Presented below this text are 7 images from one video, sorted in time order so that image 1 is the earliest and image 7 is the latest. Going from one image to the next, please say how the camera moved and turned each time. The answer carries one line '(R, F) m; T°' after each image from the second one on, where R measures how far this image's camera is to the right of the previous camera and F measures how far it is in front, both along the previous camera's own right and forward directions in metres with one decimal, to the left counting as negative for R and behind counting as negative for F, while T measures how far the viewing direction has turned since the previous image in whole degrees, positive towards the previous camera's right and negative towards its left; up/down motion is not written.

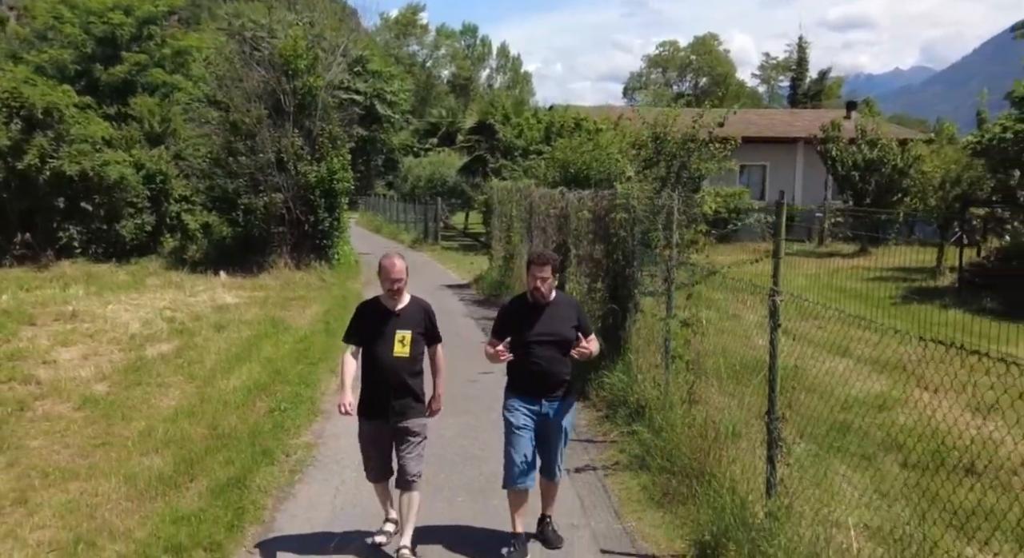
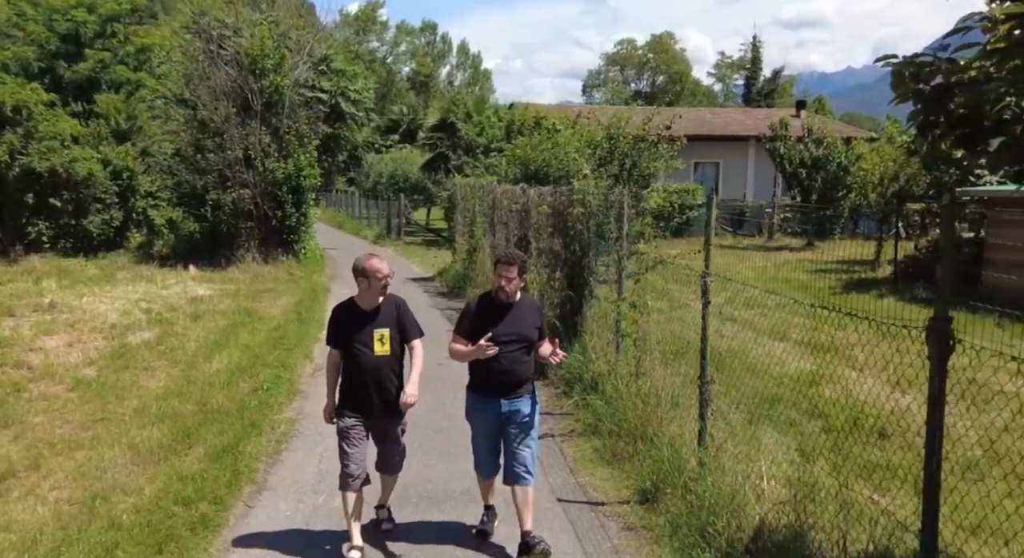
(0.0, -0.7) m; +3°
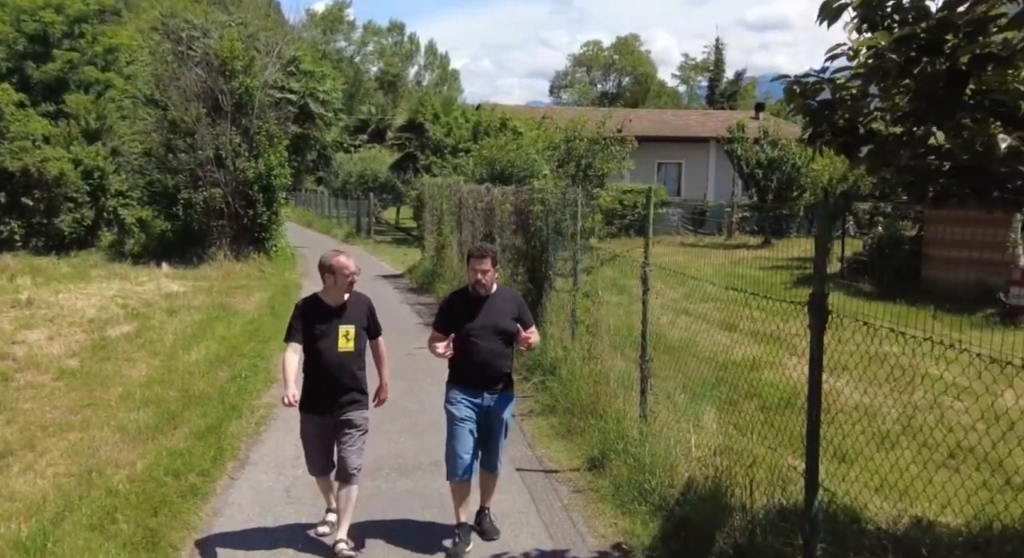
(+0.1, -0.6) m; +2°
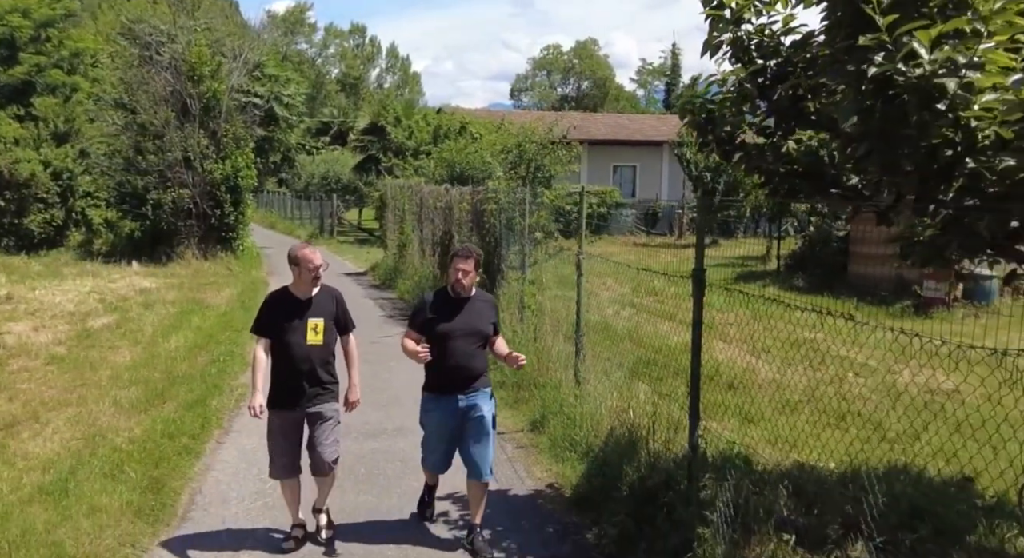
(+0.1, -1.0) m; +3°
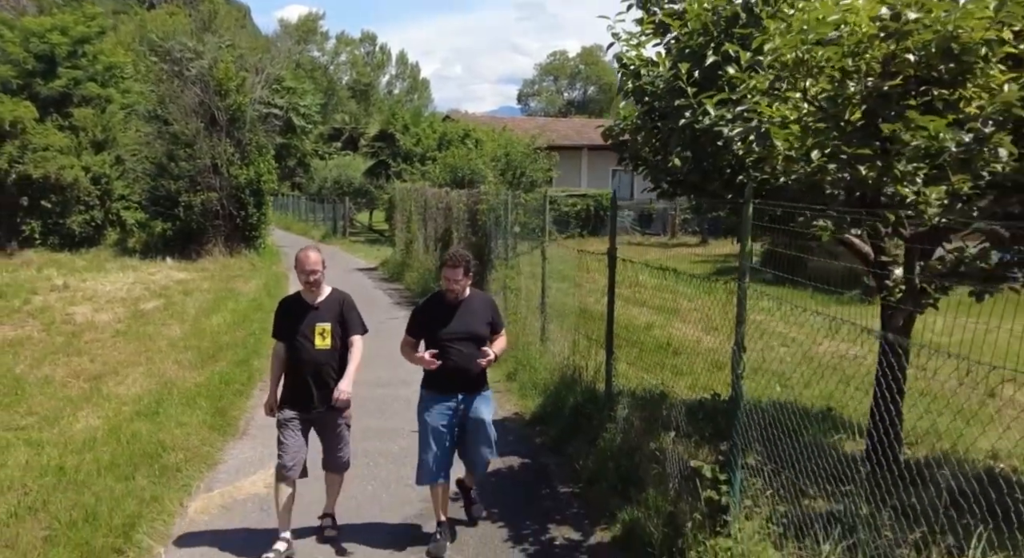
(+0.3, -1.9) m; -1°
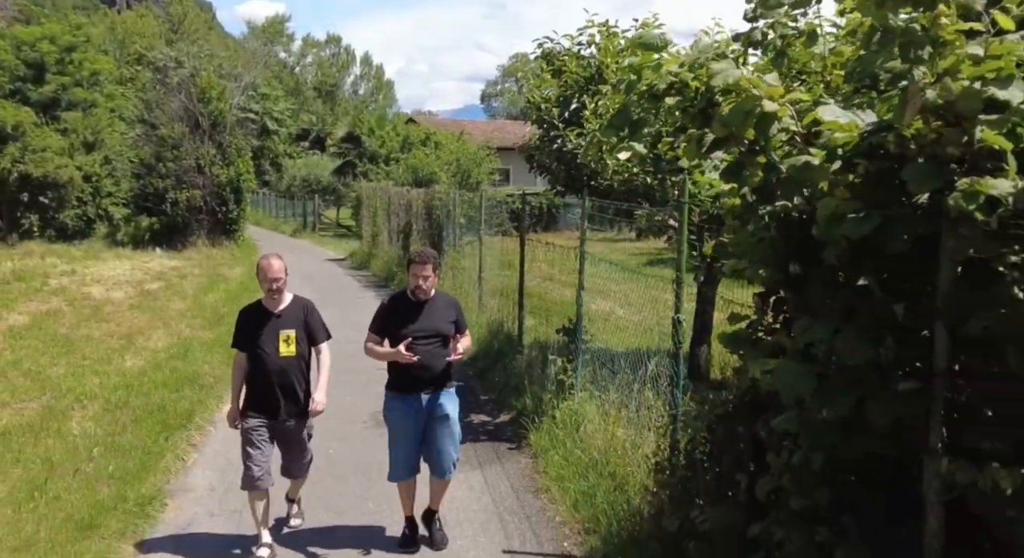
(+0.3, -2.6) m; +2°
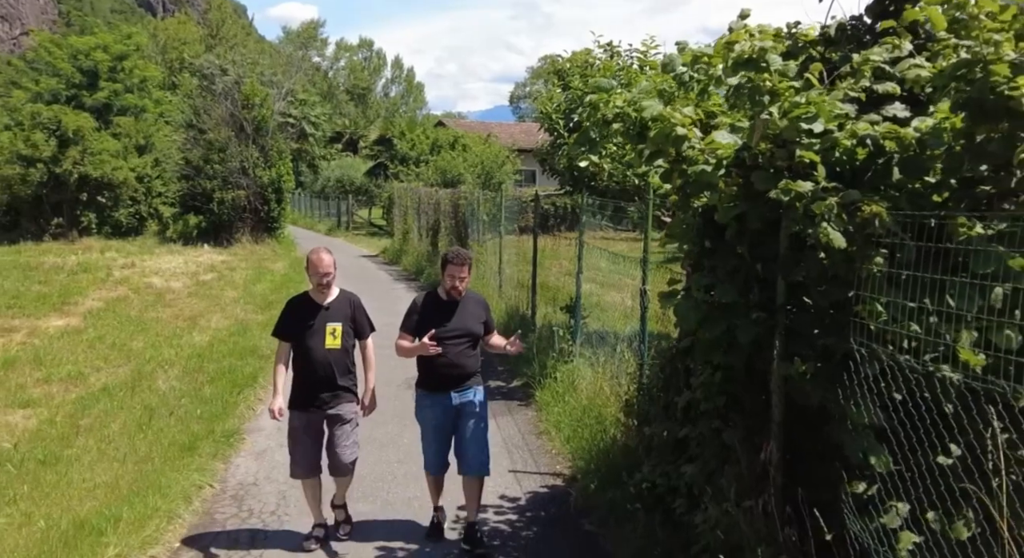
(+0.2, -1.4) m; -2°
